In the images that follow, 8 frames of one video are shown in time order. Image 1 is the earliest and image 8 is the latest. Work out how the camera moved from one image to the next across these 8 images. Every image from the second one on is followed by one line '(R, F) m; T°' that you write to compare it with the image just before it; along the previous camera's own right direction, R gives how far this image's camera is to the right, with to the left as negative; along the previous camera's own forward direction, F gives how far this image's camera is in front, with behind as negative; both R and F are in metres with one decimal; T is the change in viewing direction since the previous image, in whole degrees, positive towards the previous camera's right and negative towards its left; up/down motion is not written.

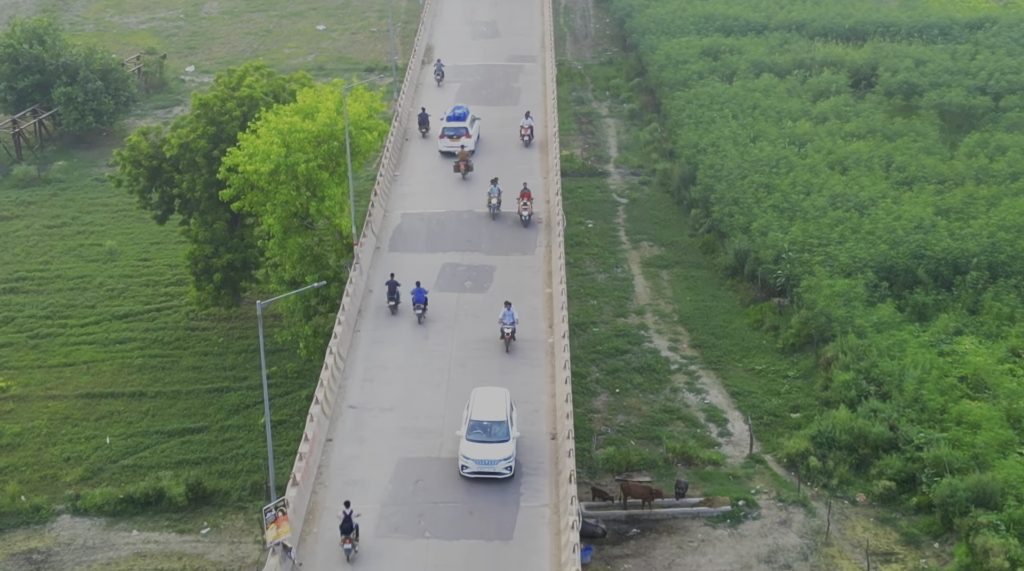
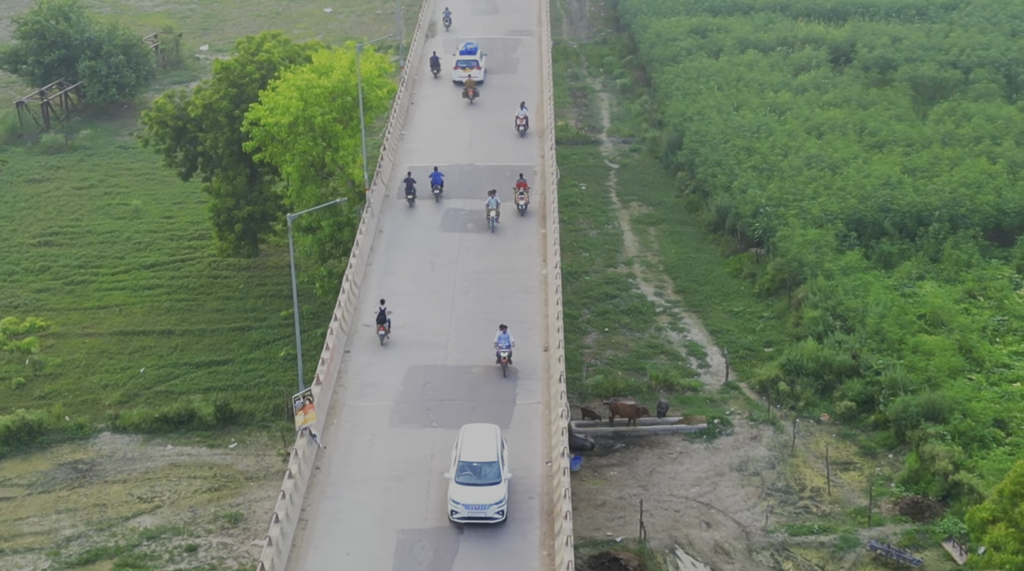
(+0.1, -4.7) m; 0°
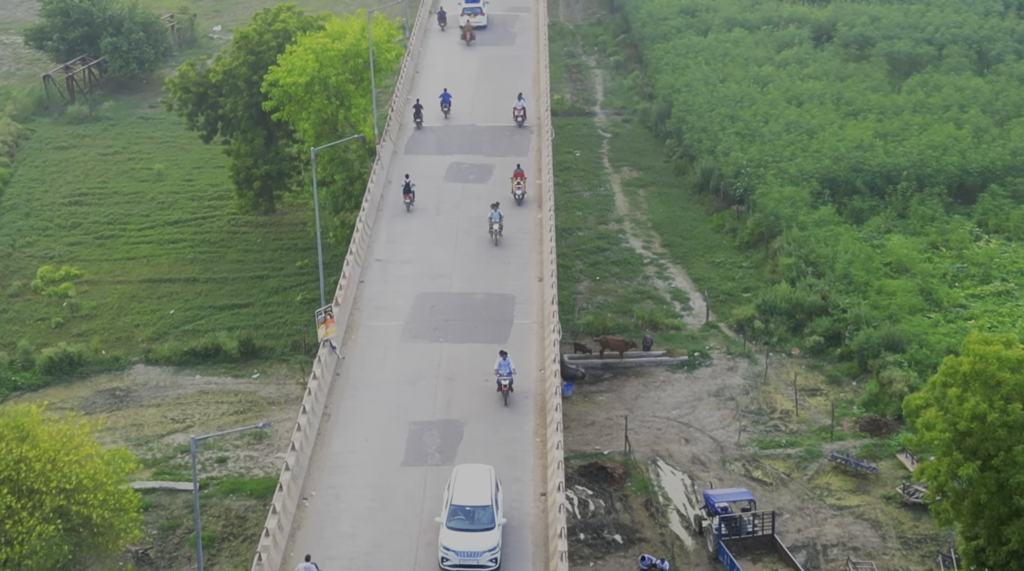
(+0.1, -4.6) m; 0°
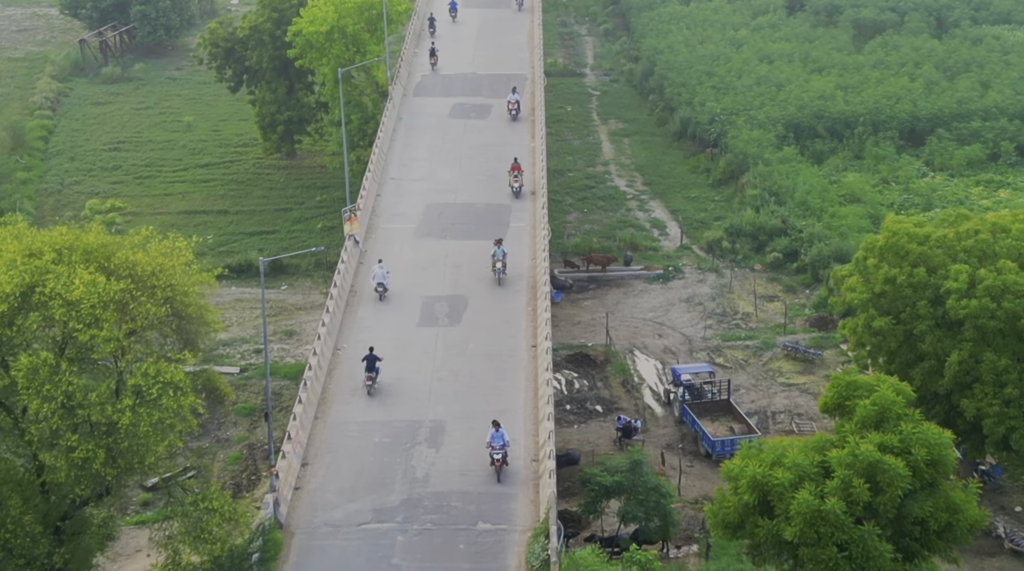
(+0.1, -7.4) m; 0°
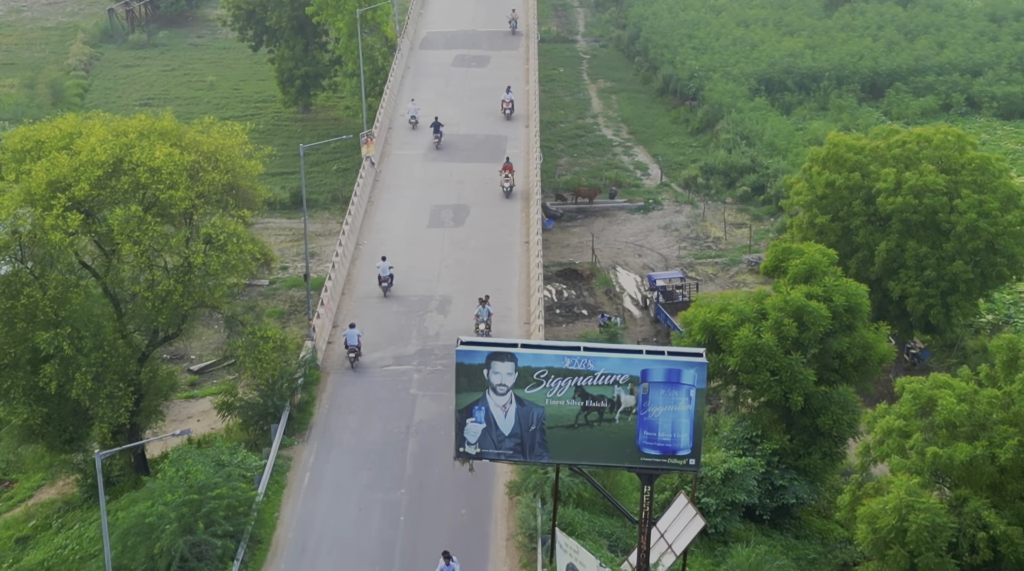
(+0.1, -7.1) m; 0°
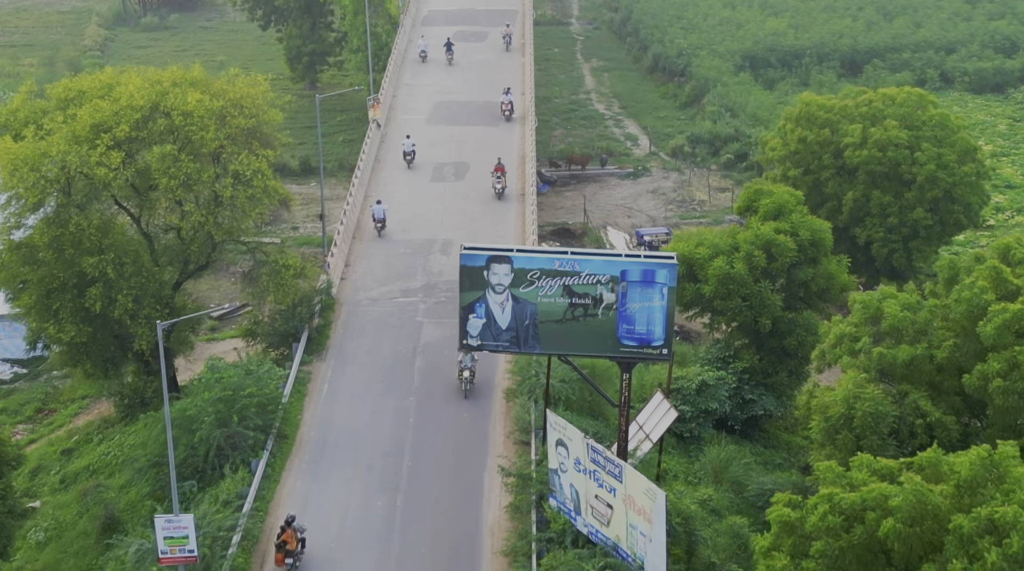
(0.0, -4.0) m; 0°
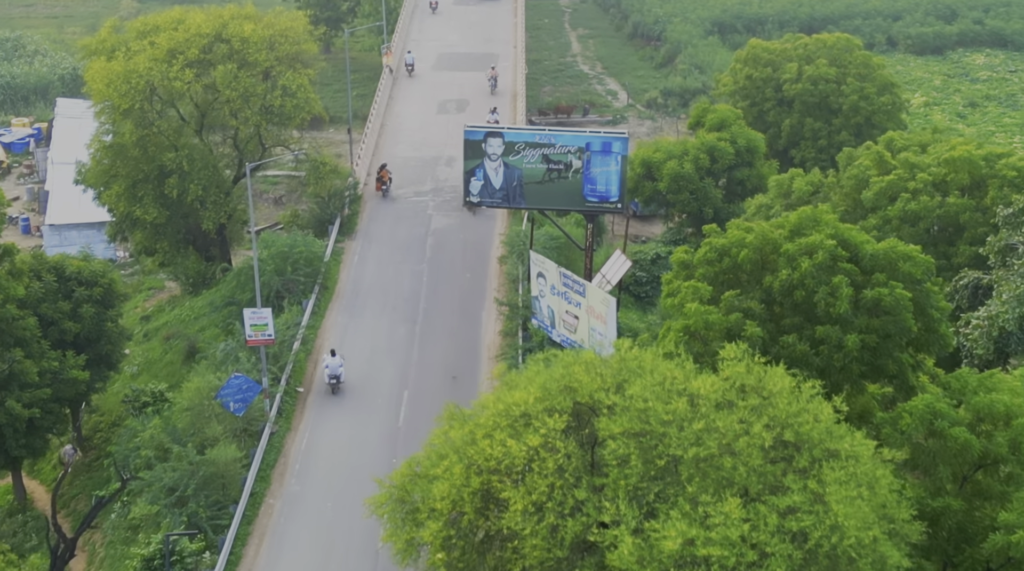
(+0.1, -9.9) m; 0°
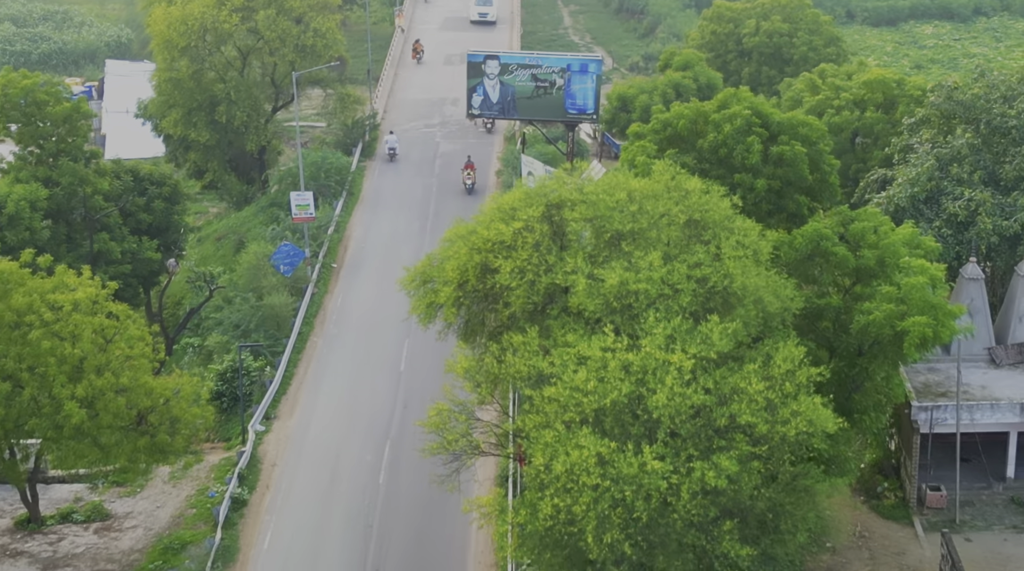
(+0.2, -8.7) m; 0°
